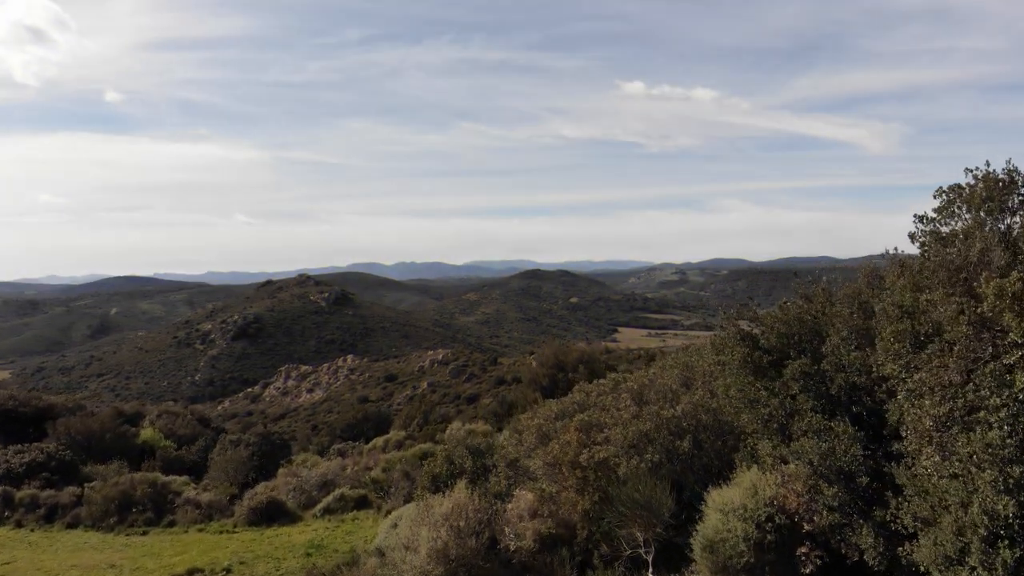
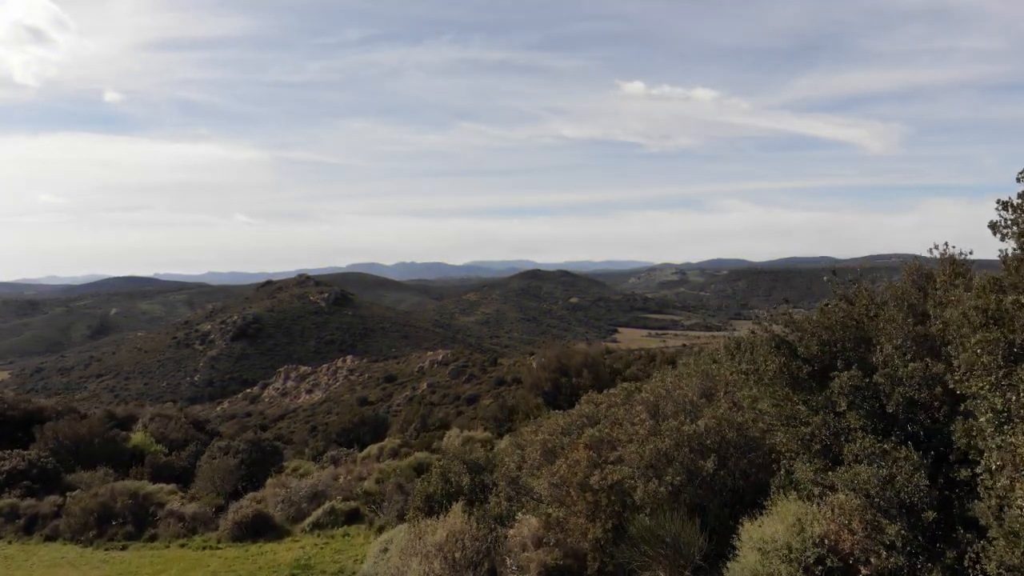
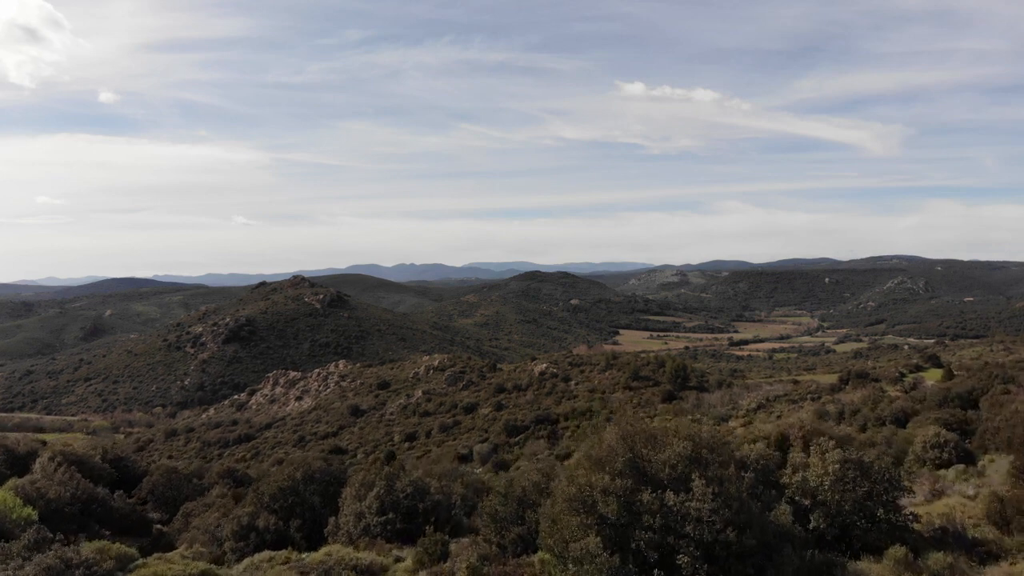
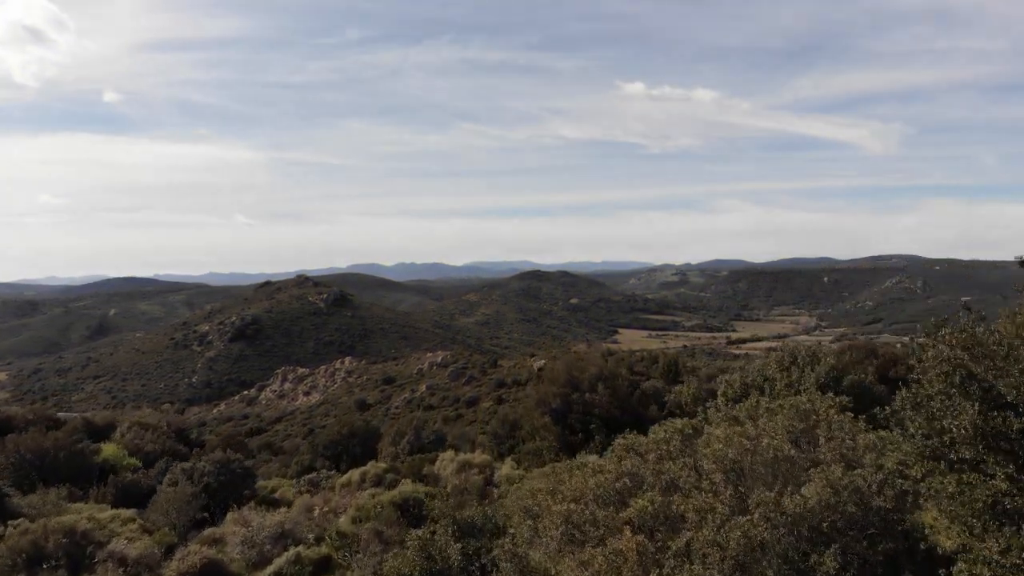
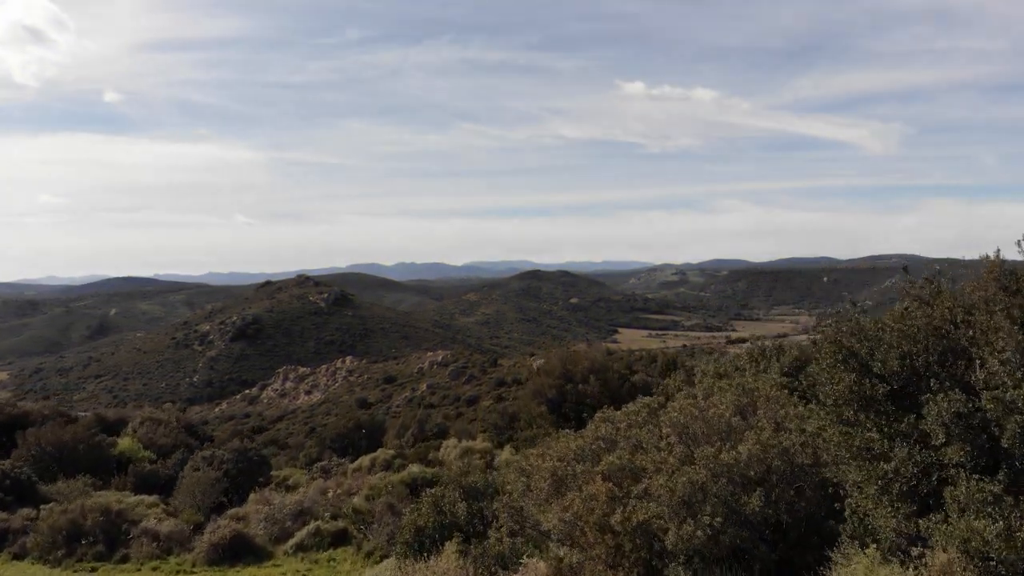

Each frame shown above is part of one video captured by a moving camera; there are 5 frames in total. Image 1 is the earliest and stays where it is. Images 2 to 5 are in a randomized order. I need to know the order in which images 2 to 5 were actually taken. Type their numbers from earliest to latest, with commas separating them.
2, 5, 4, 3
